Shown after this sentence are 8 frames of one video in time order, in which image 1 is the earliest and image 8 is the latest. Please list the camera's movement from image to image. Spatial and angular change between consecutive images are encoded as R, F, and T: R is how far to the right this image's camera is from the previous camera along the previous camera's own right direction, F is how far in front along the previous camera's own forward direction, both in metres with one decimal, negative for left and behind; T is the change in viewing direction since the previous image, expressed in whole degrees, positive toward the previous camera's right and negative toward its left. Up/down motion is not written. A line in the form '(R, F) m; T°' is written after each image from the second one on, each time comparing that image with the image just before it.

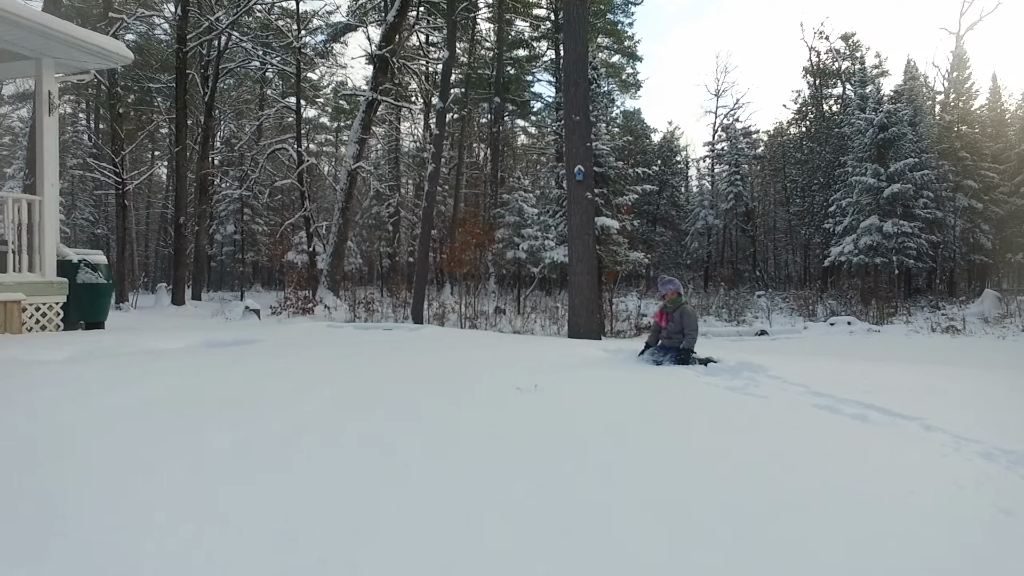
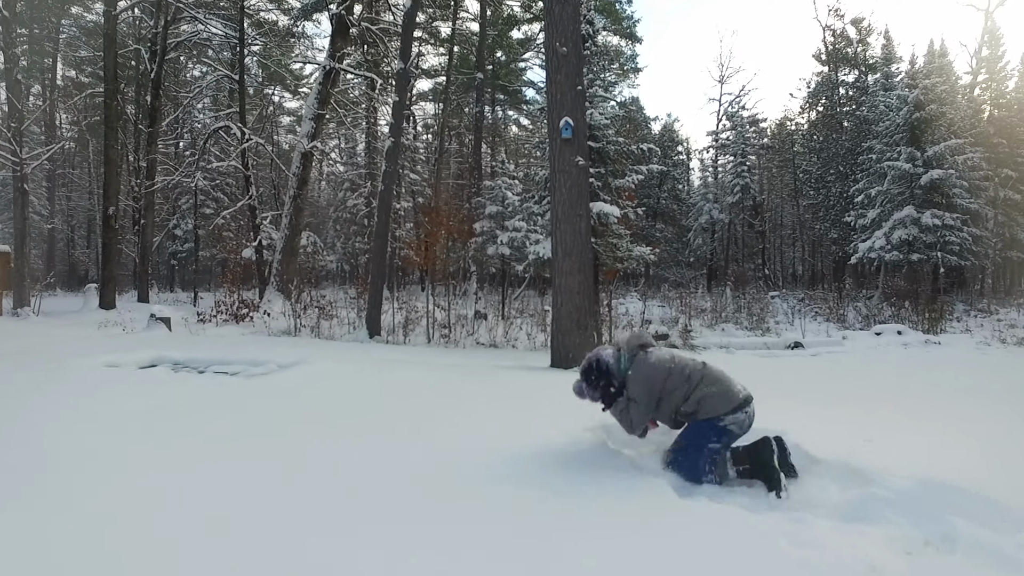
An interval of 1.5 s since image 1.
(+0.4, +2.5) m; 0°
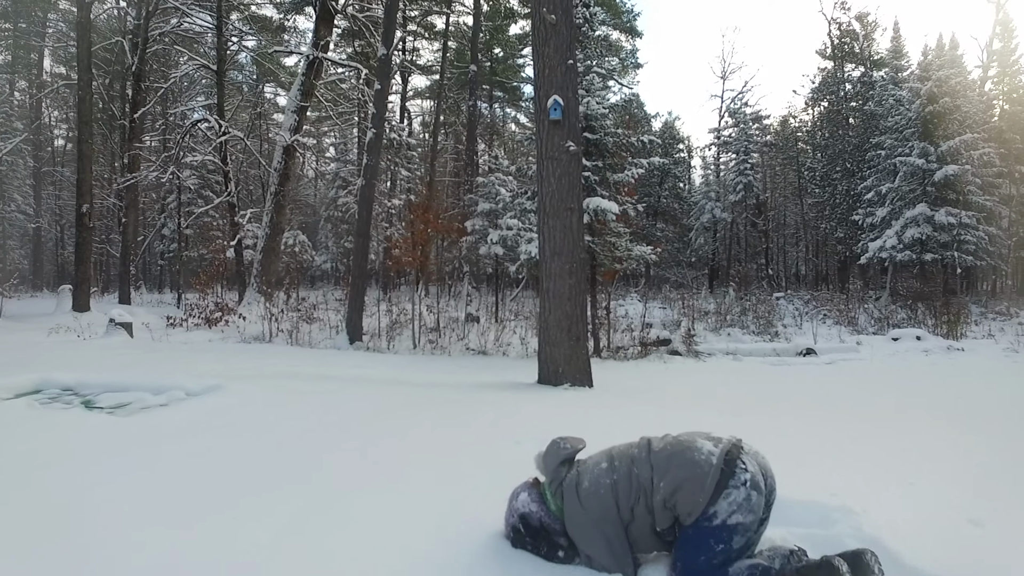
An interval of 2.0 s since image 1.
(+0.2, +0.8) m; 0°
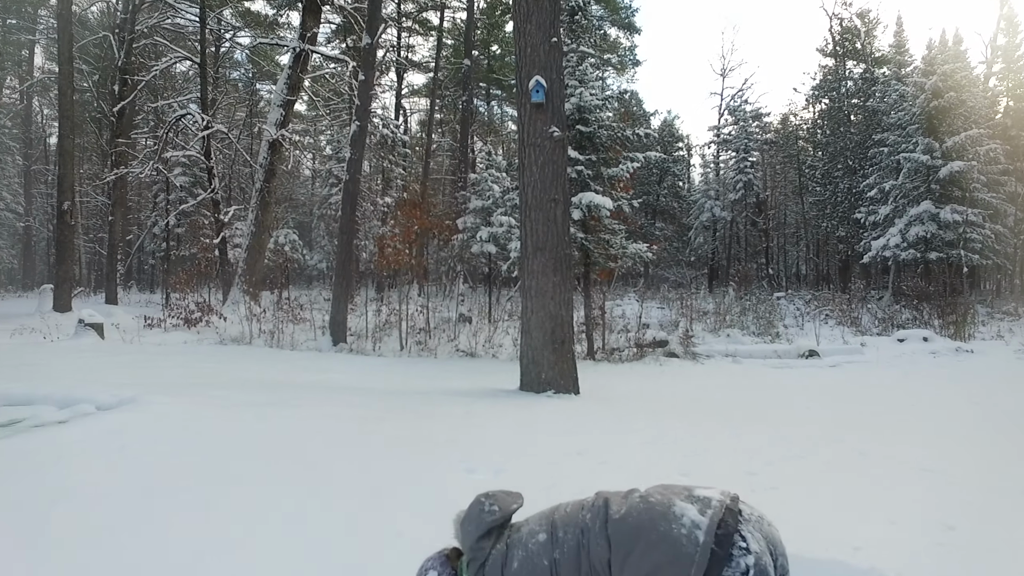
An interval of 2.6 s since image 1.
(+0.2, +0.4) m; 0°
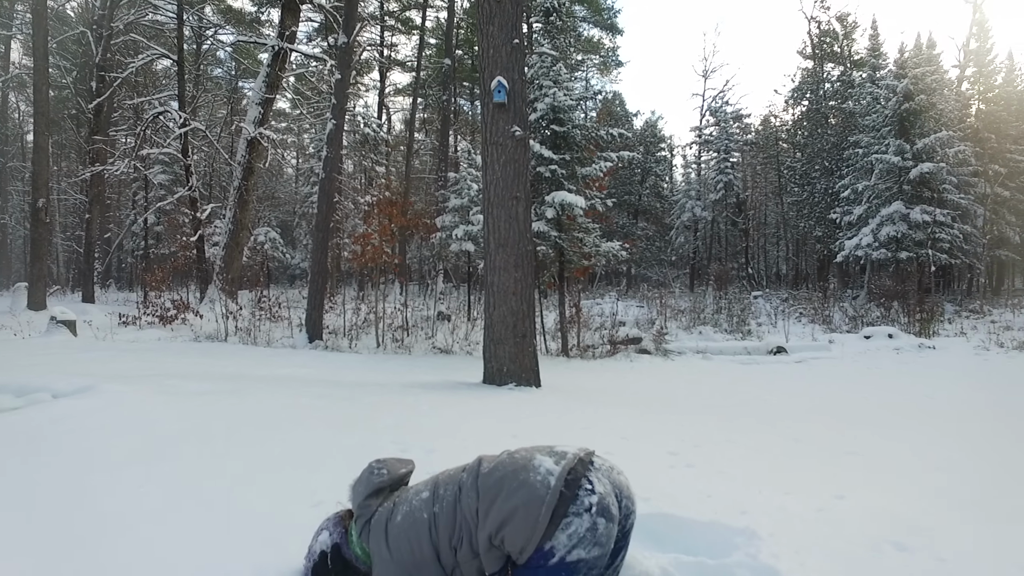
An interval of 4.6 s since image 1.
(+0.2, -0.1) m; +1°
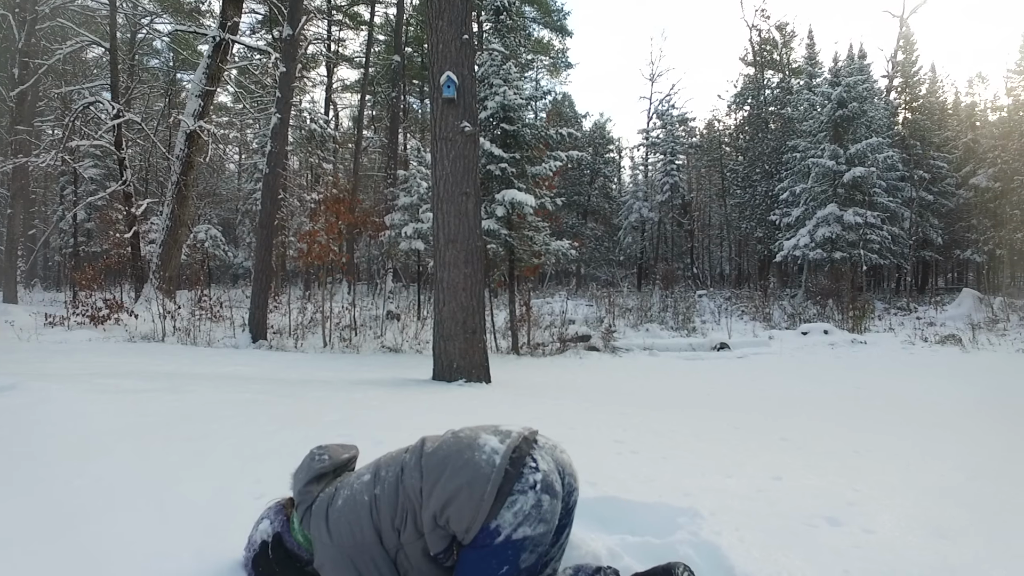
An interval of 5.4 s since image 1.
(0.0, 0.0) m; +5°
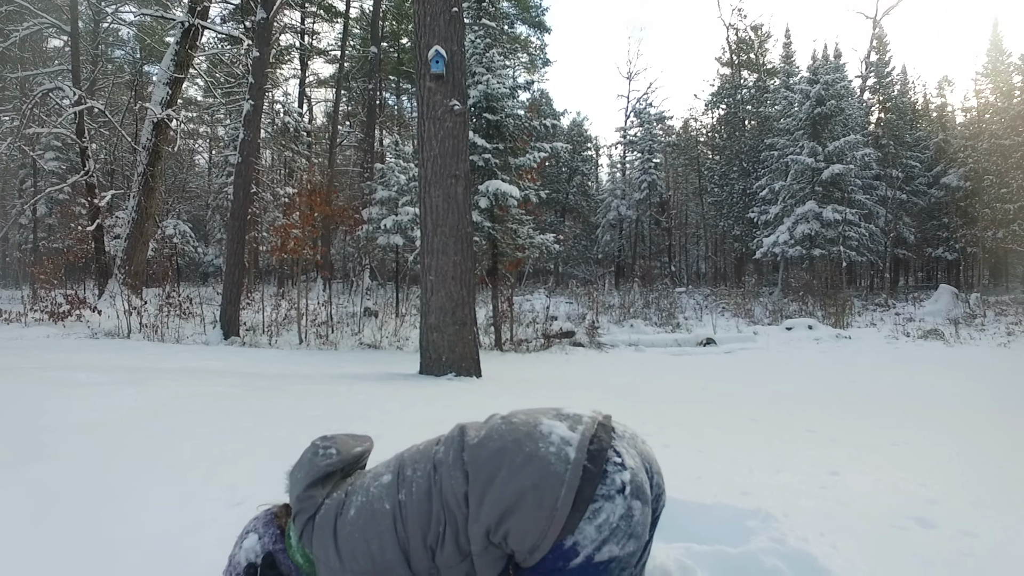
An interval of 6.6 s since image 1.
(-0.1, +0.3) m; +2°
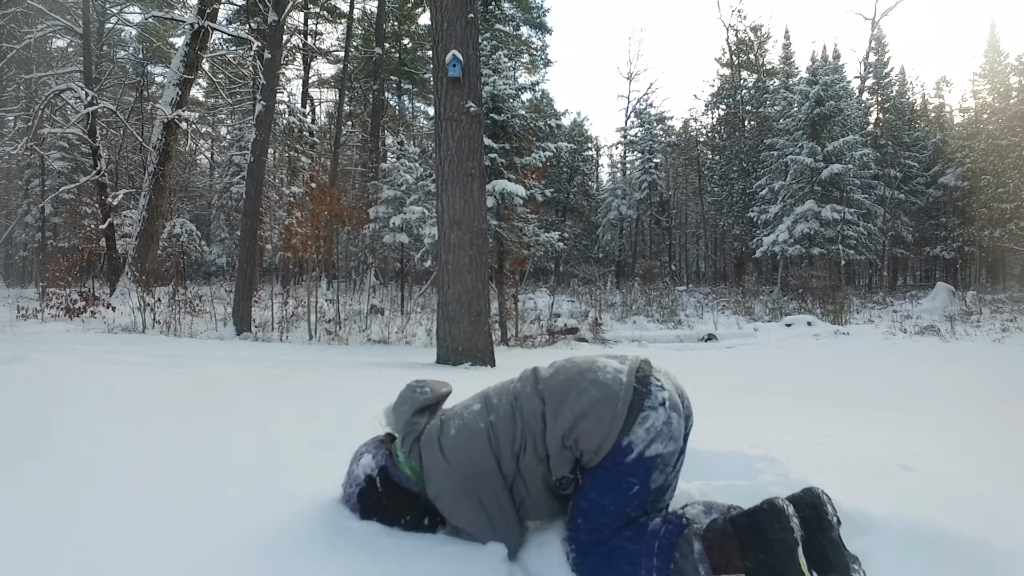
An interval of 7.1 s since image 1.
(-0.1, -0.2) m; 0°
